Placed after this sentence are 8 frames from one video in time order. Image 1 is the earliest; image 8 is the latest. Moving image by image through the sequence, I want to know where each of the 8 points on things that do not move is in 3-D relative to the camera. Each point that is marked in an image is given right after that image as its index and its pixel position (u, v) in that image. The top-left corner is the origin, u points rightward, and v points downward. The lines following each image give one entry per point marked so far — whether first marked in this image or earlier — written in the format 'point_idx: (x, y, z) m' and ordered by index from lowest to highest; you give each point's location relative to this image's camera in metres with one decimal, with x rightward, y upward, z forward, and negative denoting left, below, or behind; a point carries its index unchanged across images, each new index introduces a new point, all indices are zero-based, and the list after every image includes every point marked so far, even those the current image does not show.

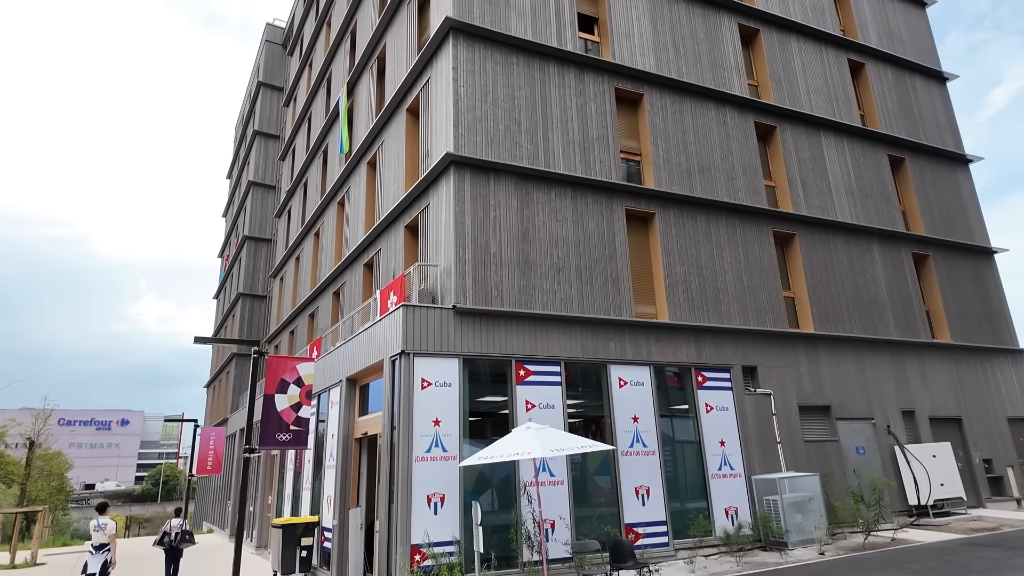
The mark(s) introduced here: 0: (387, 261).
0: (-3.5, +0.7, +16.7) m
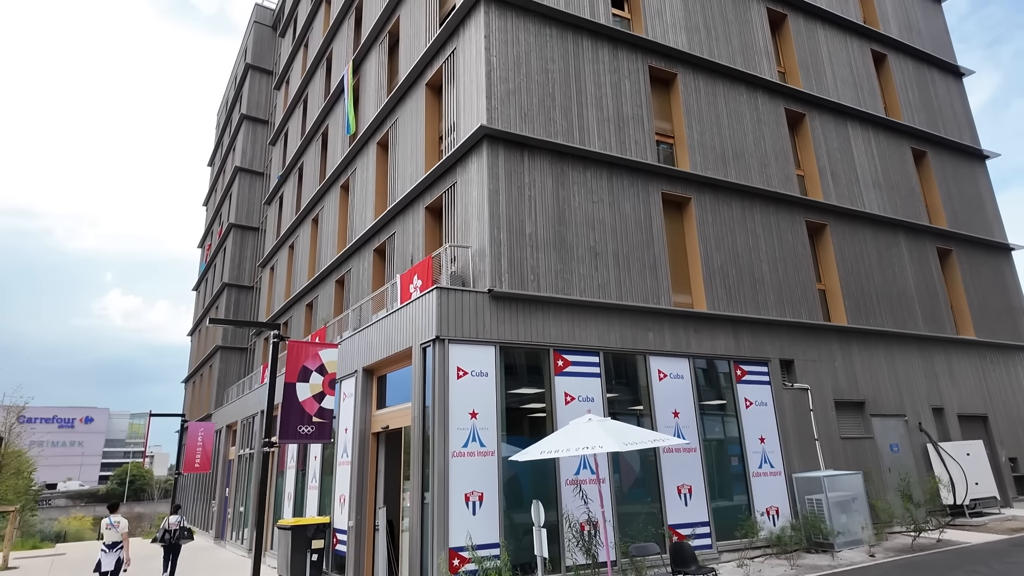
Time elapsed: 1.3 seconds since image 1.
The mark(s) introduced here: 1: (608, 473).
0: (-2.8, +1.1, +15.7) m
1: (+1.8, -3.6, +11.6) m
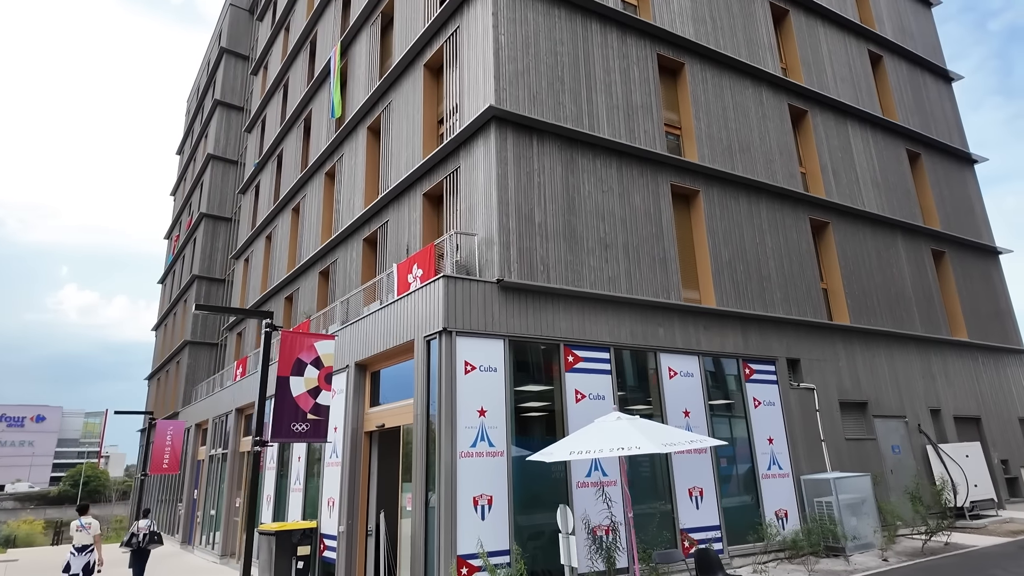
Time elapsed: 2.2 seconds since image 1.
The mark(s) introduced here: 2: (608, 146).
0: (-2.8, +1.3, +14.9) m
1: (+2.0, -3.4, +11.0) m
2: (+2.1, +3.1, +13.0) m
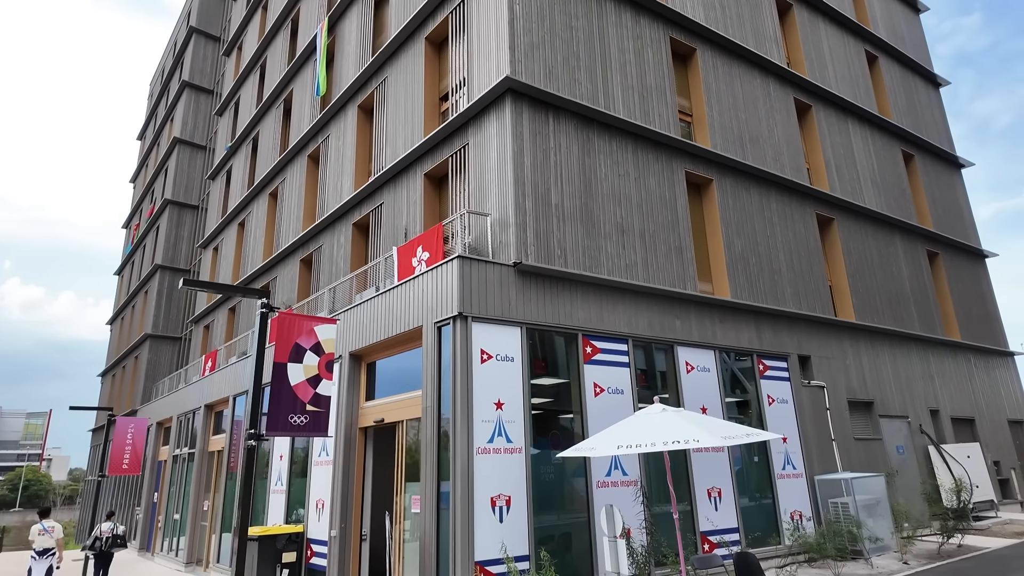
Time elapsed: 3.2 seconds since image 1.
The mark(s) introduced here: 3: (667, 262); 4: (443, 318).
0: (-2.8, +1.6, +13.9) m
1: (+2.2, -3.2, +10.3) m
2: (+2.3, +3.3, +12.4) m
3: (+3.1, +0.5, +12.1) m
4: (-1.1, -0.5, +9.6) m
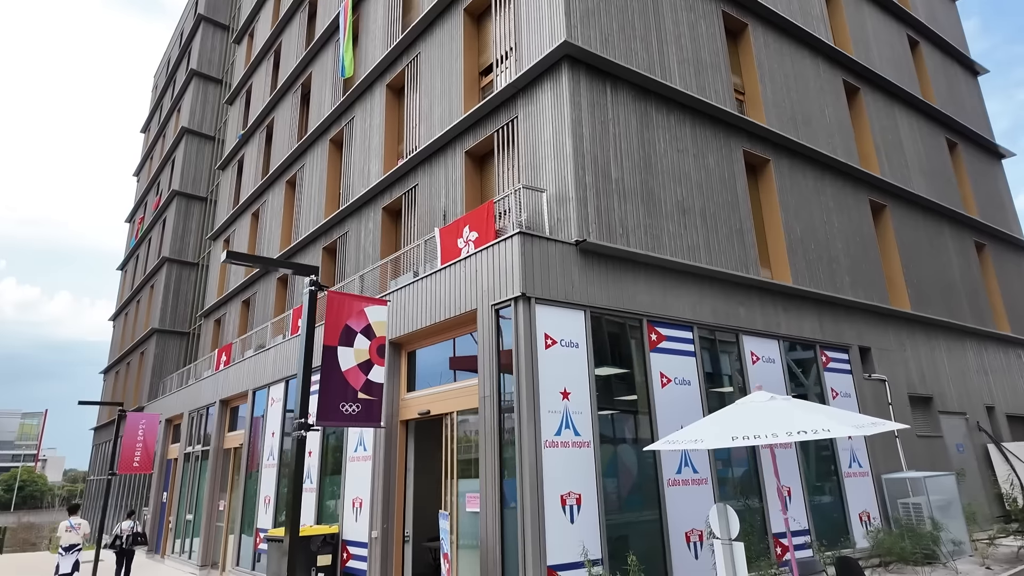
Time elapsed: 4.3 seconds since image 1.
0: (-1.8, +1.9, +13.1) m
1: (+3.1, -2.9, +9.5) m
2: (+3.3, +3.6, +11.6) m
3: (+4.1, +0.8, +11.3) m
4: (-0.1, -0.2, +8.9) m
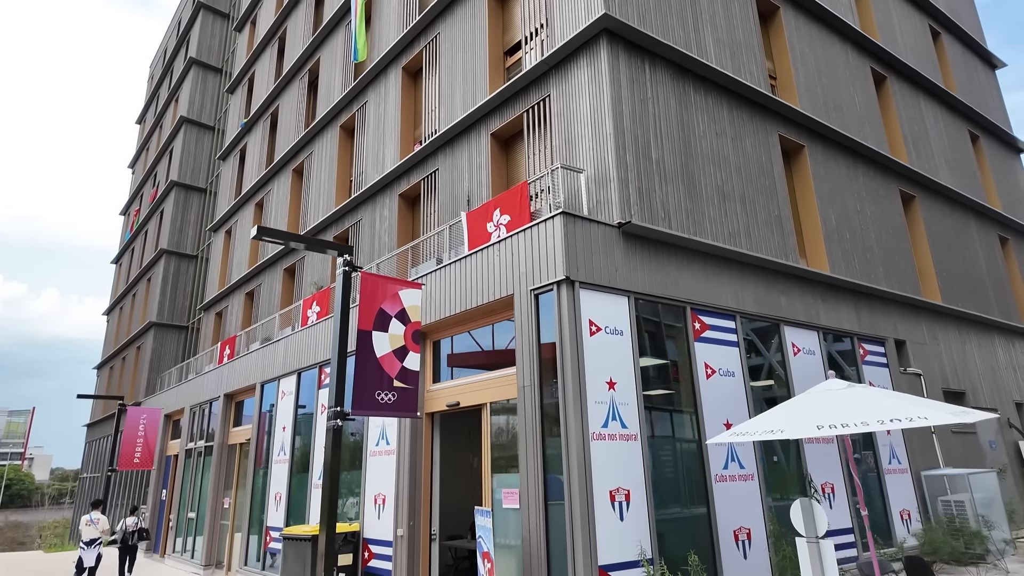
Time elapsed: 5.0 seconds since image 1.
0: (-1.3, +2.2, +12.6) m
1: (+3.7, -2.7, +9.1) m
2: (+3.8, +3.8, +11.1) m
3: (+4.6, +1.0, +10.9) m
4: (+0.4, +0.1, +8.4) m
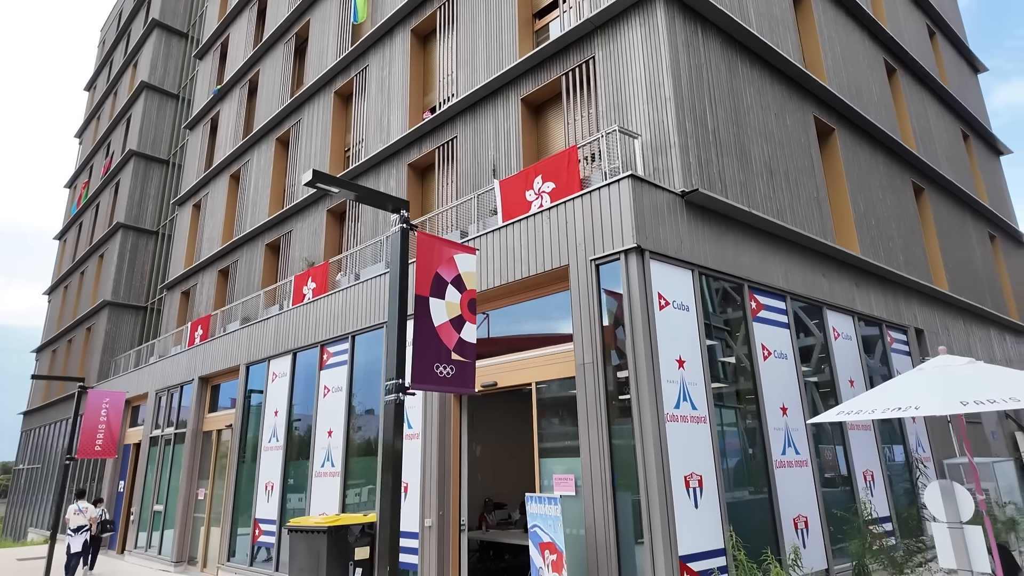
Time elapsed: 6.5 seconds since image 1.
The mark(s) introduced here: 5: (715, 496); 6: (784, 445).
0: (-0.8, +2.6, +11.8) m
1: (+4.3, -2.4, +8.7) m
2: (+4.5, +4.1, +10.7) m
3: (+5.2, +1.3, +10.5) m
4: (+1.2, +0.4, +7.7) m
5: (+2.4, -2.5, +7.1) m
6: (+3.8, -2.2, +8.4) m
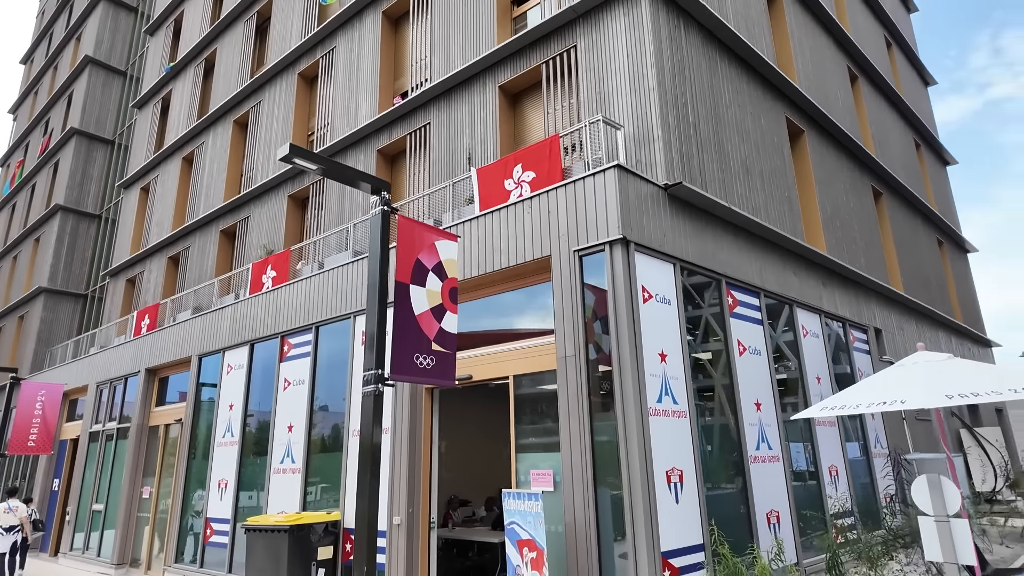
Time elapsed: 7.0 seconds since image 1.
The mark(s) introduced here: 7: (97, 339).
0: (-1.3, +2.8, +11.5) m
1: (+3.9, -2.3, +8.7) m
2: (+4.1, +4.2, +10.8) m
3: (+4.8, +1.4, +10.7) m
4: (+1.0, +0.6, +7.5) m
5: (+2.2, -2.4, +7.1) m
6: (+3.4, -2.1, +8.4) m
7: (-13.3, -1.6, +19.3) m
